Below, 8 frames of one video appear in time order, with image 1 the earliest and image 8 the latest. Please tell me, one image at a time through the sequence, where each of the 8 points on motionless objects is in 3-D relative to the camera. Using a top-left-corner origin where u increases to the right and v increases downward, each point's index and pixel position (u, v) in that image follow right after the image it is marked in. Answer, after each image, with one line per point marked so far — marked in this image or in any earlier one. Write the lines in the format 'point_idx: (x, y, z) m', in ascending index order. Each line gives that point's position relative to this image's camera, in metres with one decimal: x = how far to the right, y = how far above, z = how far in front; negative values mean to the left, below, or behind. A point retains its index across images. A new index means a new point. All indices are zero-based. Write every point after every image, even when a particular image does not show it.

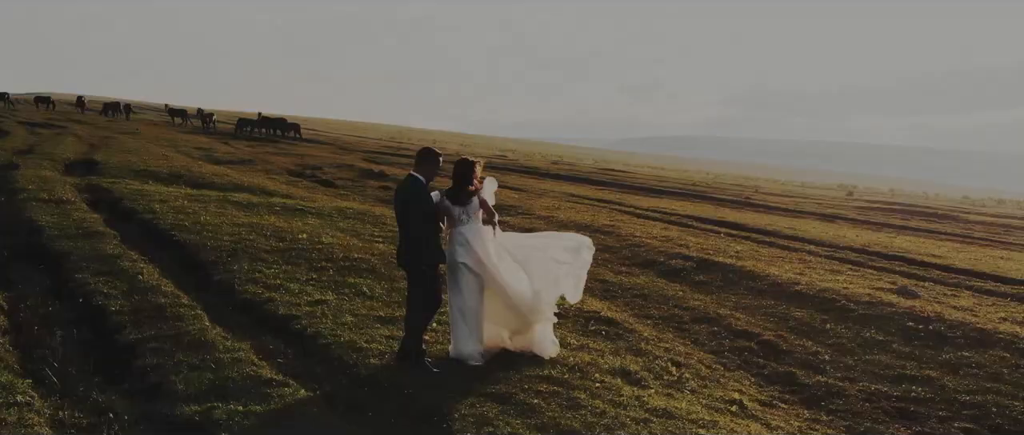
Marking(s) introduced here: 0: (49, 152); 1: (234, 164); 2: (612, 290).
0: (-5.1, +0.7, +15.4) m
1: (-3.7, +0.7, +18.2) m
2: (+0.6, -0.4, +8.3) m
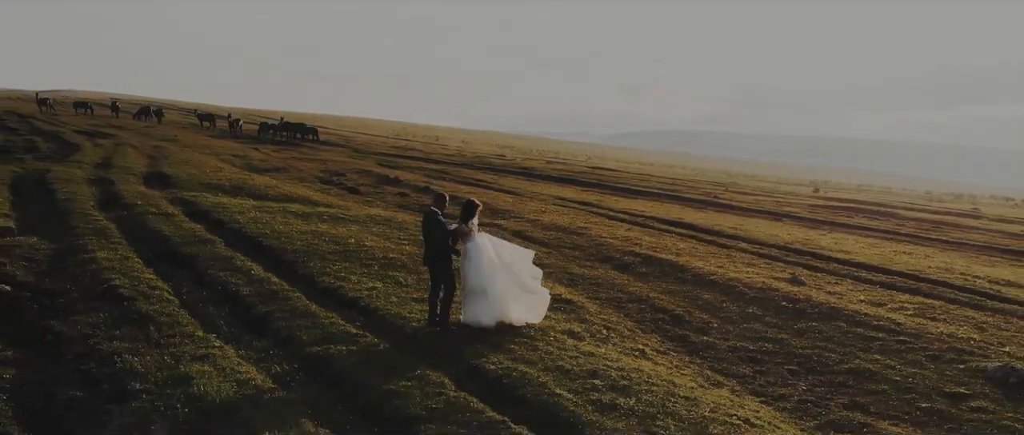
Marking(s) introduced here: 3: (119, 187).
0: (-5.2, +0.7, +18.5) m
1: (-3.7, +0.7, +21.2) m
2: (+0.5, -0.5, +11.4) m
3: (-4.3, +0.3, +14.7) m
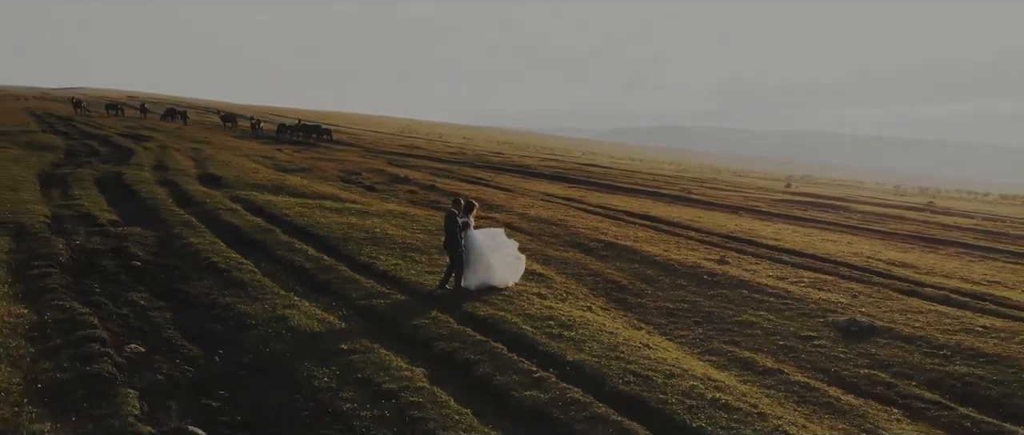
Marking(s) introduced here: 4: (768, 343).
0: (-5.3, +0.8, +21.8) m
1: (-3.8, +0.8, +24.6) m
2: (+0.4, -0.5, +14.8) m
3: (-4.4, +0.4, +18.1) m
4: (+2.1, -1.0, +10.8) m
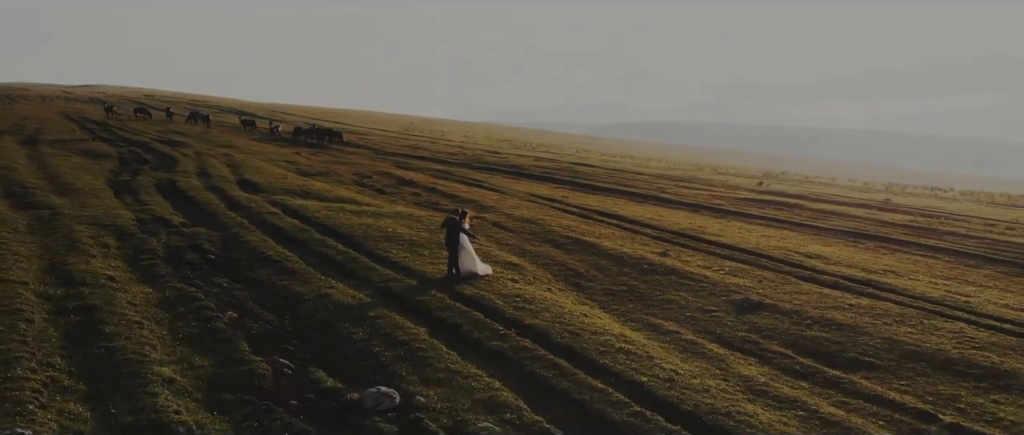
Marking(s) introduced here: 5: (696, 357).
0: (-5.5, +0.8, +25.8) m
1: (-4.0, +0.8, +28.6) m
2: (+0.2, -0.5, +18.7) m
3: (-4.6, +0.4, +22.1) m
4: (+1.8, -1.1, +14.8) m
5: (+1.7, -1.3, +12.2) m
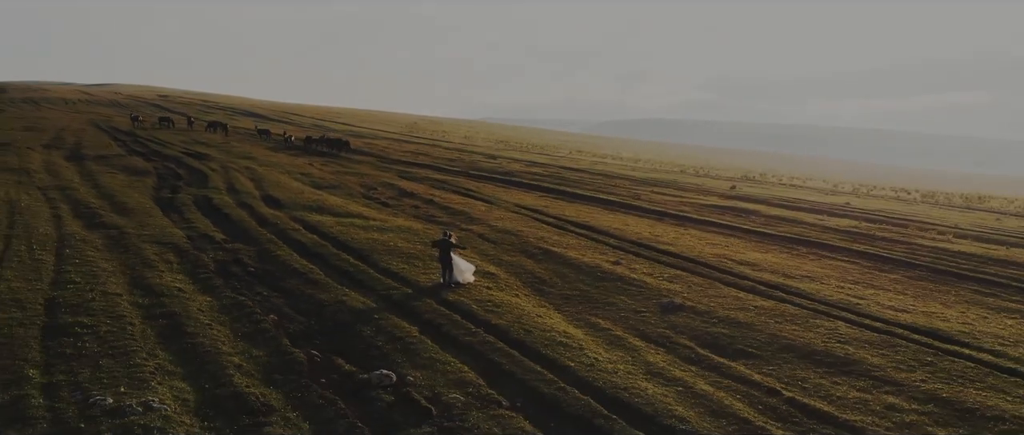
0: (-5.9, +0.6, +30.0) m
1: (-4.4, +0.6, +32.8) m
2: (-0.2, -0.8, +22.9) m
3: (-4.9, +0.1, +26.3) m
4: (+1.5, -1.4, +19.0) m
5: (+1.3, -1.6, +16.5) m
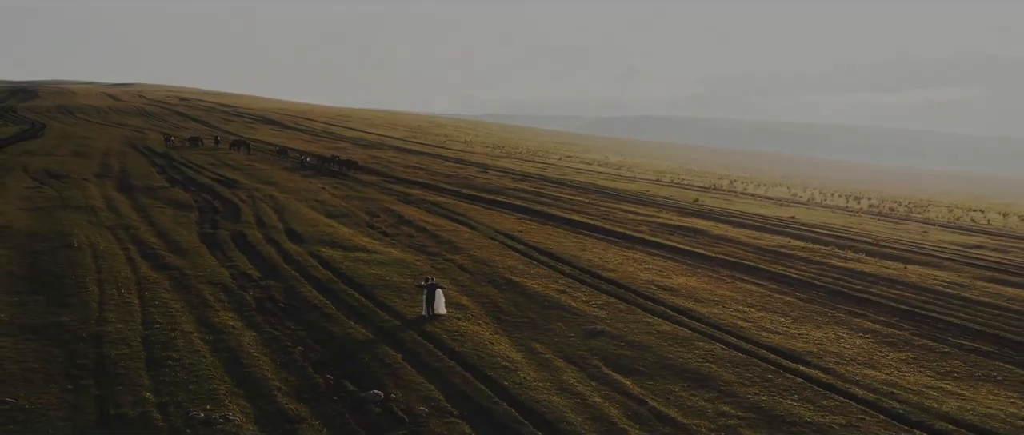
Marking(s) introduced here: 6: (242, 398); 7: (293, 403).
0: (-6.5, -0.2, +36.8) m
1: (-5.0, -0.1, +39.6) m
2: (-0.9, -1.7, +29.7) m
3: (-5.6, -0.8, +33.1) m
4: (+0.7, -2.4, +25.8) m
5: (+0.6, -2.6, +23.3) m
6: (-4.0, -2.7, +19.8) m
7: (-3.2, -2.7, +19.8) m
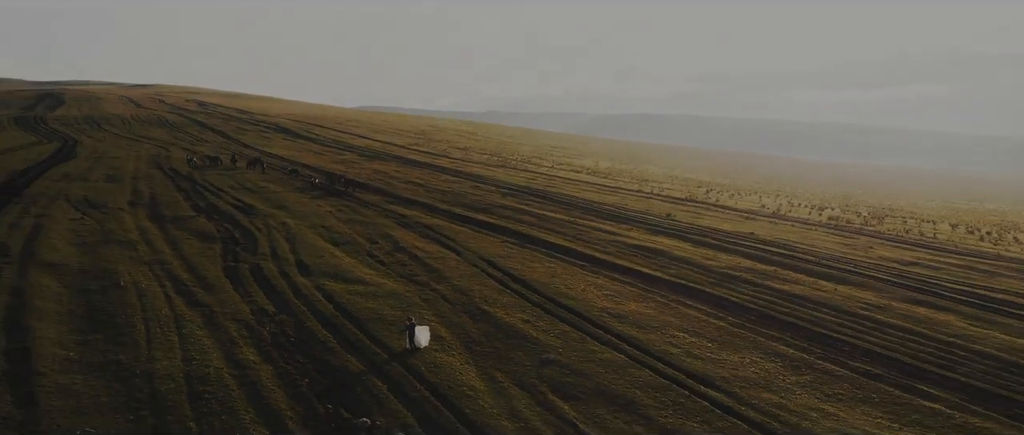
0: (-7.2, -1.3, +43.0) m
1: (-5.7, -1.1, +45.7) m
2: (-1.6, -2.9, +35.8) m
3: (-6.3, -1.9, +39.3) m
4: (-0.1, -3.6, +31.9) m
5: (-0.3, -3.9, +29.4) m
6: (-4.8, -4.0, +25.9) m
7: (-4.1, -4.1, +25.9) m
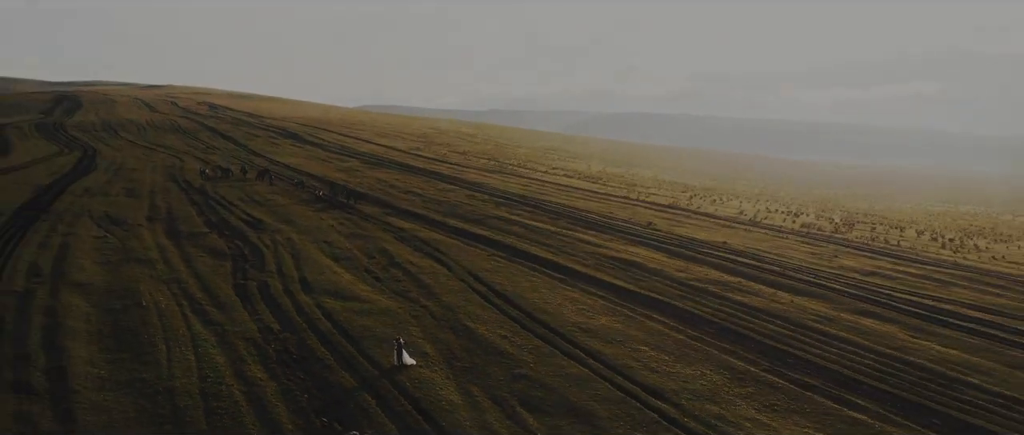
0: (-7.8, -2.0, +47.4) m
1: (-6.2, -1.8, +50.2) m
2: (-2.3, -3.7, +40.3) m
3: (-7.0, -2.7, +43.7) m
4: (-0.7, -4.5, +36.3) m
5: (-0.9, -4.8, +33.8) m
6: (-5.6, -5.0, +30.4) m
7: (-4.8, -5.1, +30.4) m
